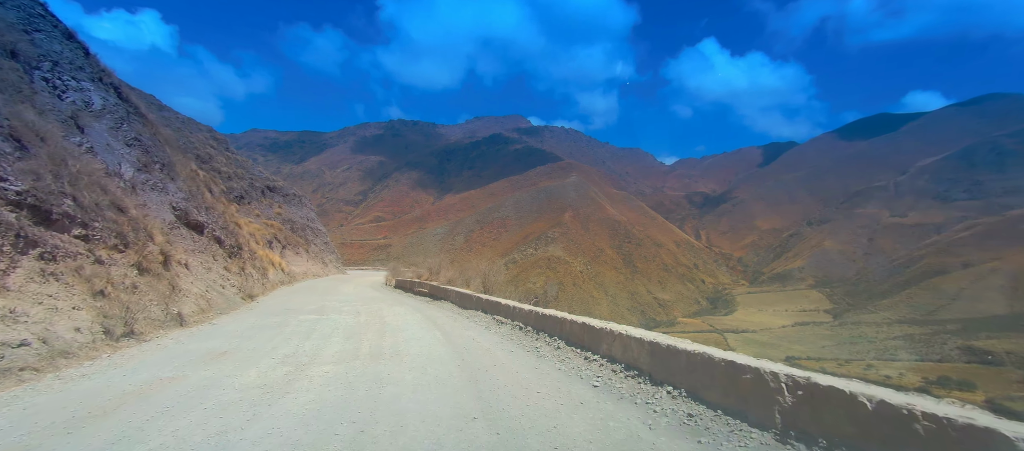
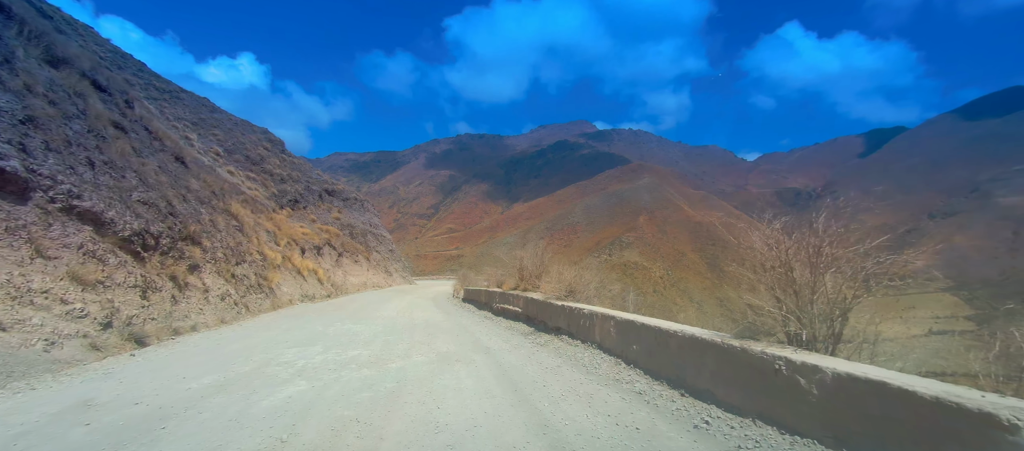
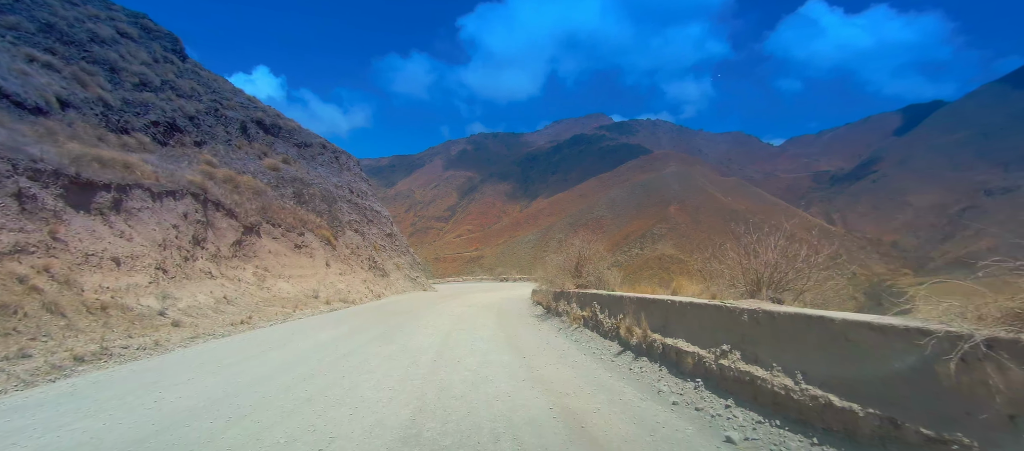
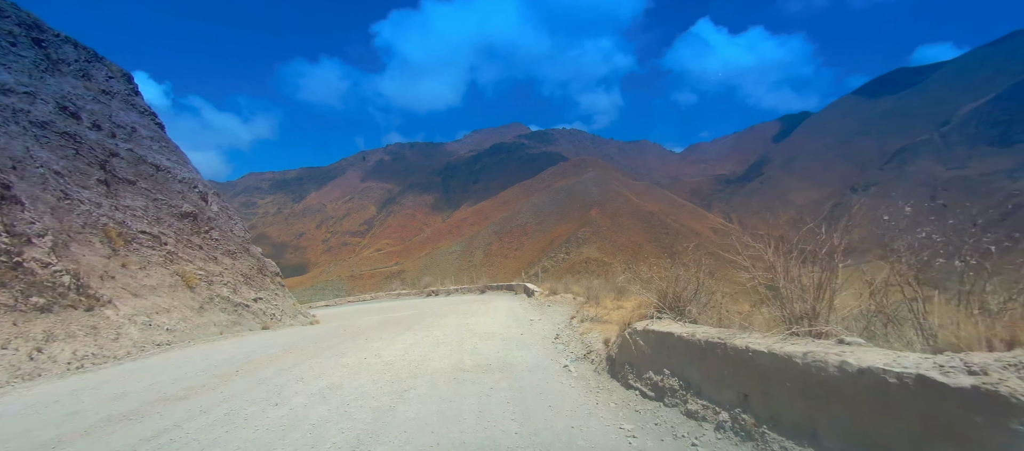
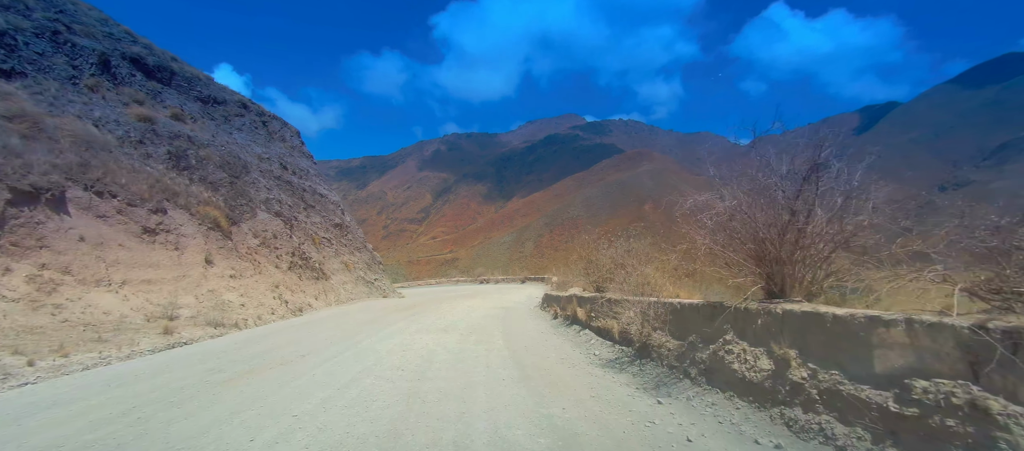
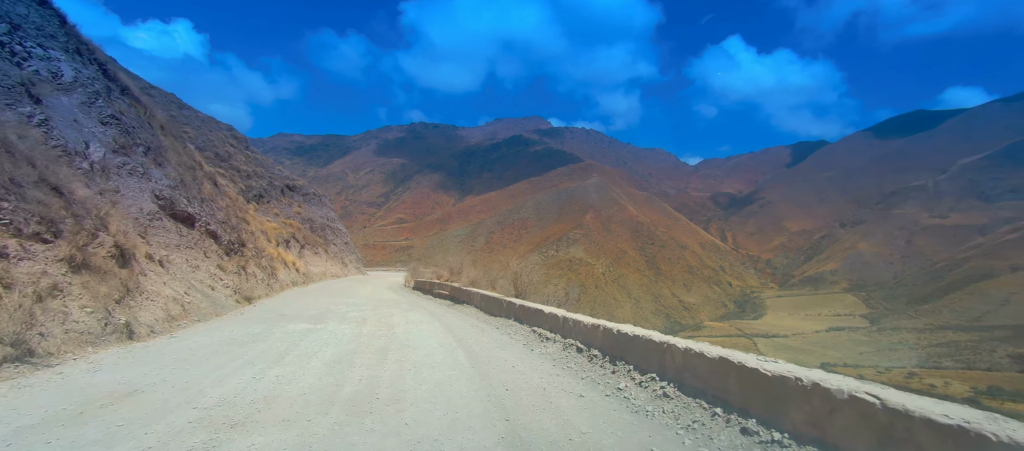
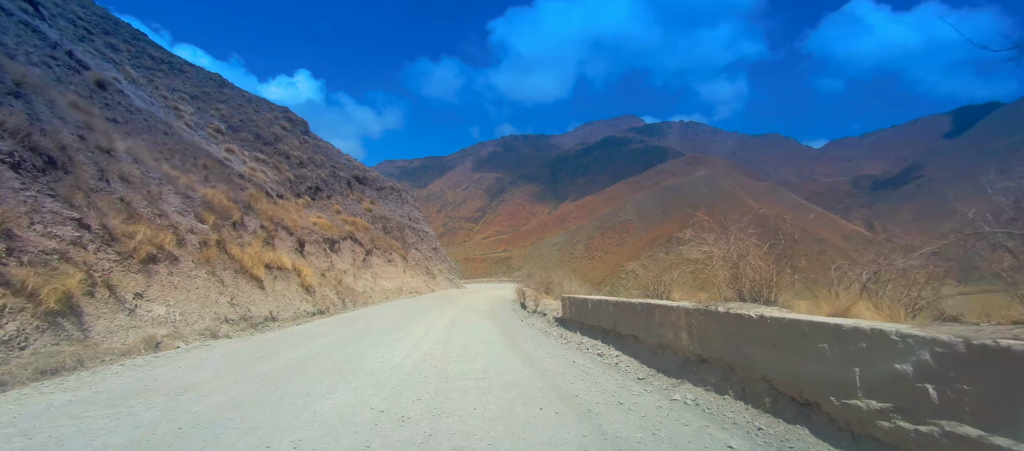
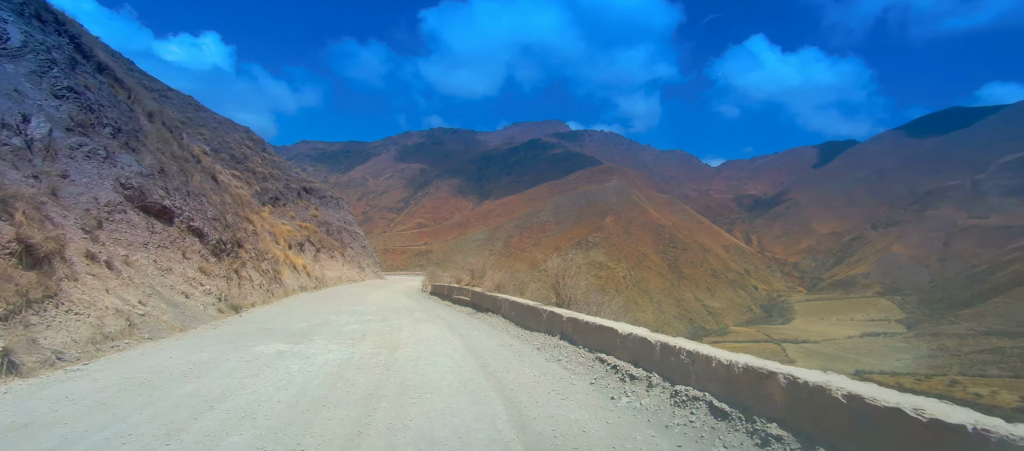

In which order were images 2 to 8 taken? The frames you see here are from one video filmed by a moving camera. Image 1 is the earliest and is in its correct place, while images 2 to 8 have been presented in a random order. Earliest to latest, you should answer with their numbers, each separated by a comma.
6, 8, 2, 7, 3, 5, 4
